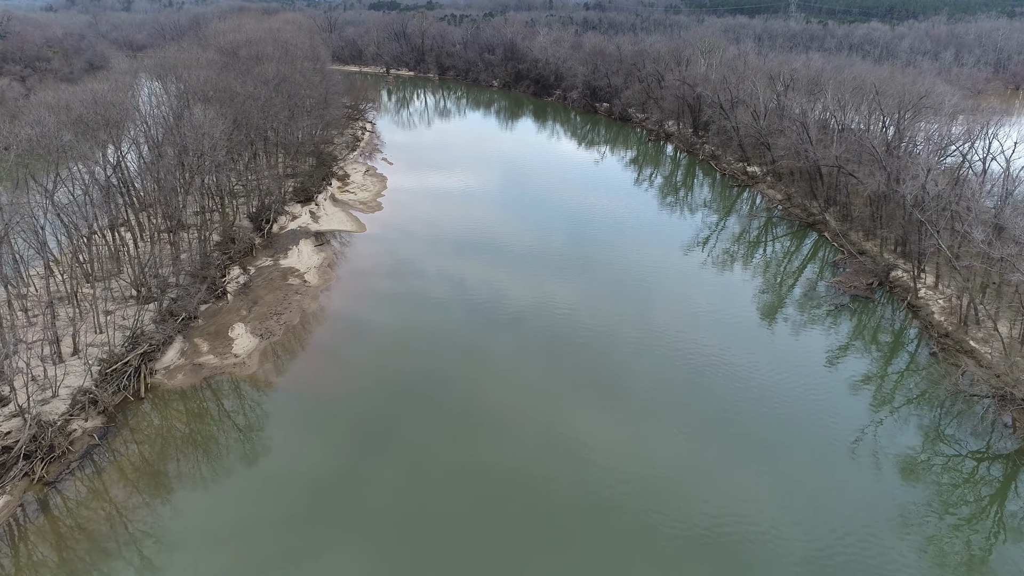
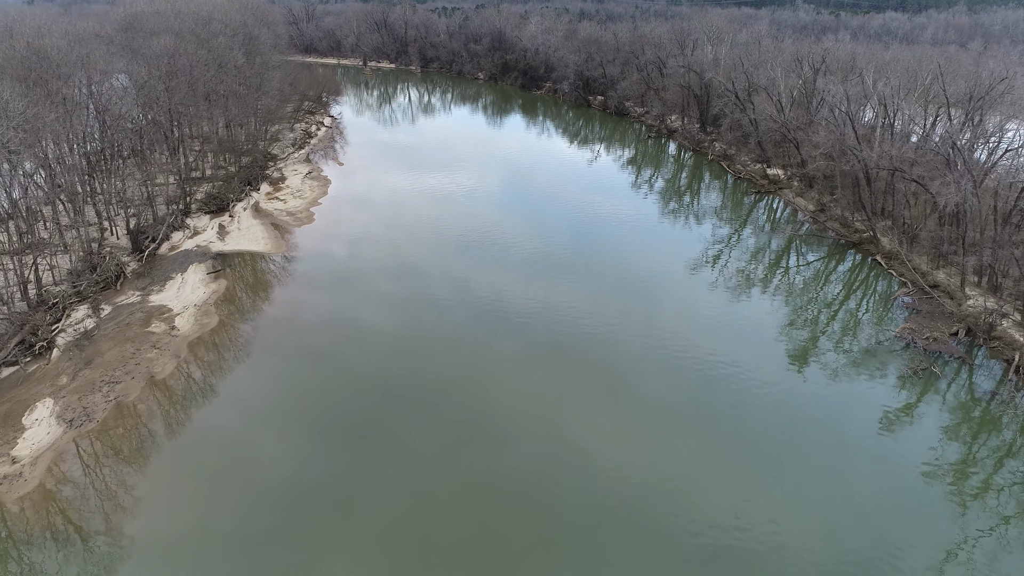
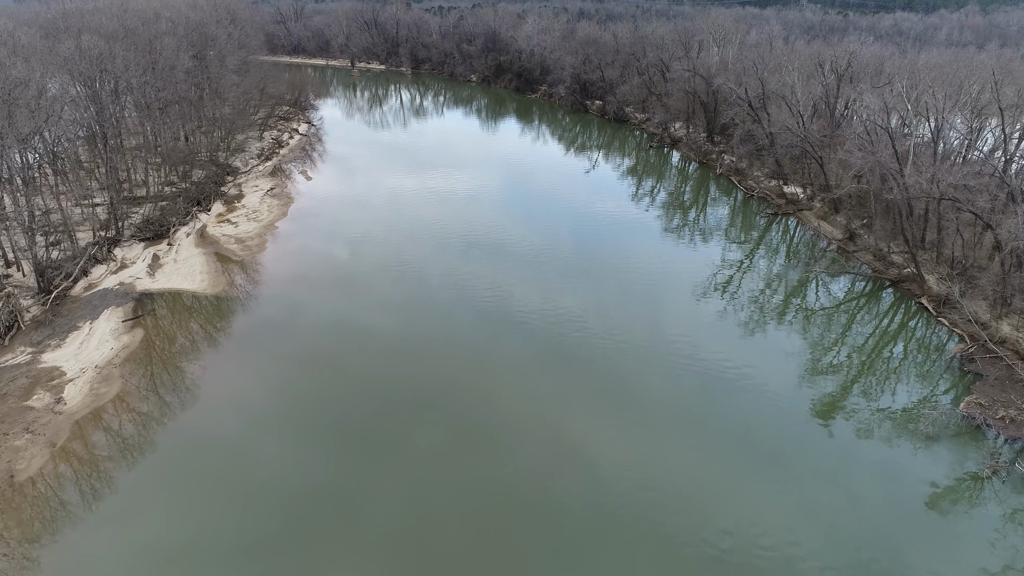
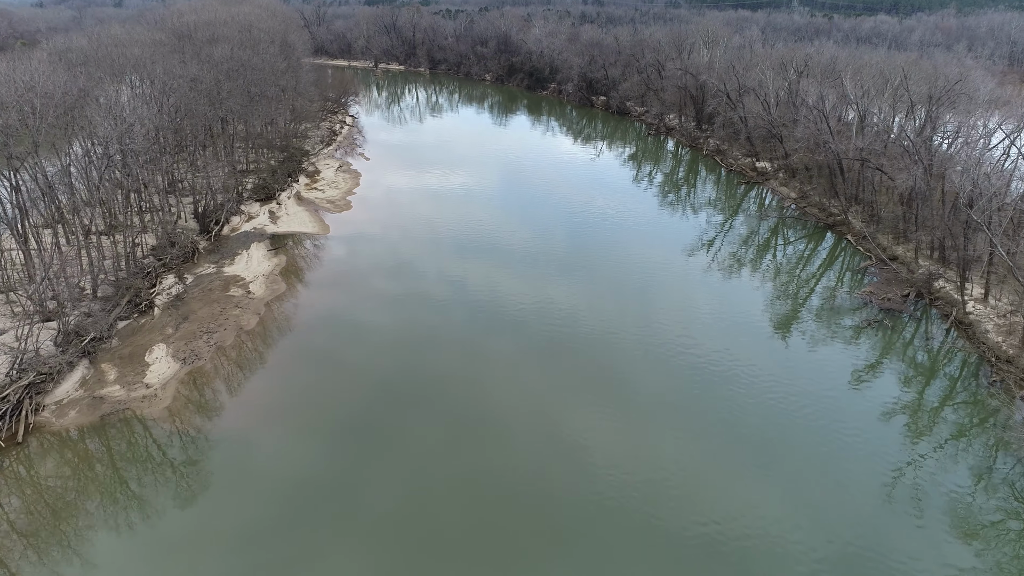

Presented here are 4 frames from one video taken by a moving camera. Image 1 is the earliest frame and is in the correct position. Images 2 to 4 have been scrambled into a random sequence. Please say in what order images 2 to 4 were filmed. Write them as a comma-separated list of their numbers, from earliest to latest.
4, 2, 3
